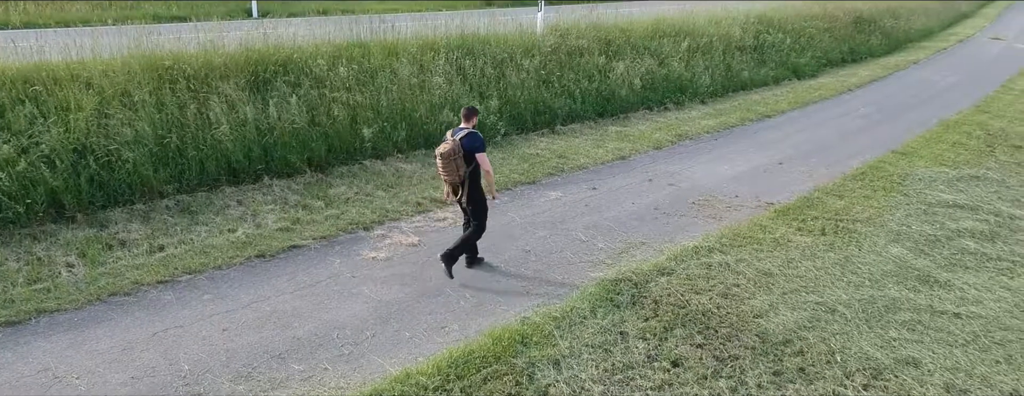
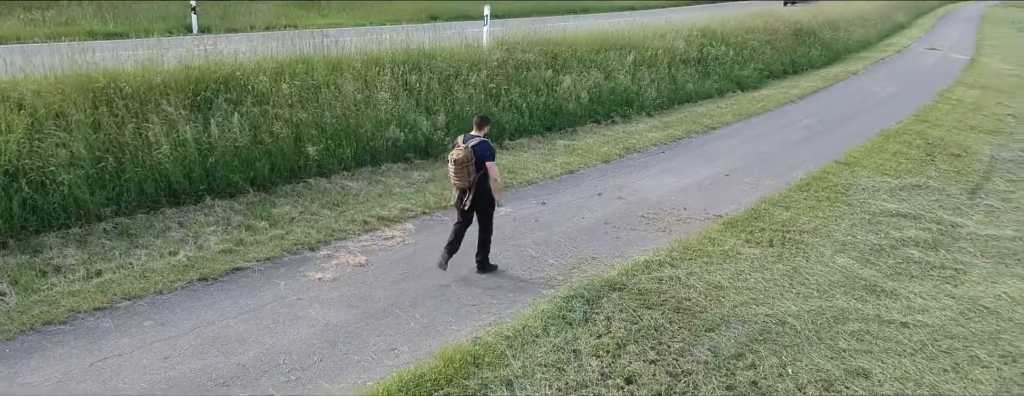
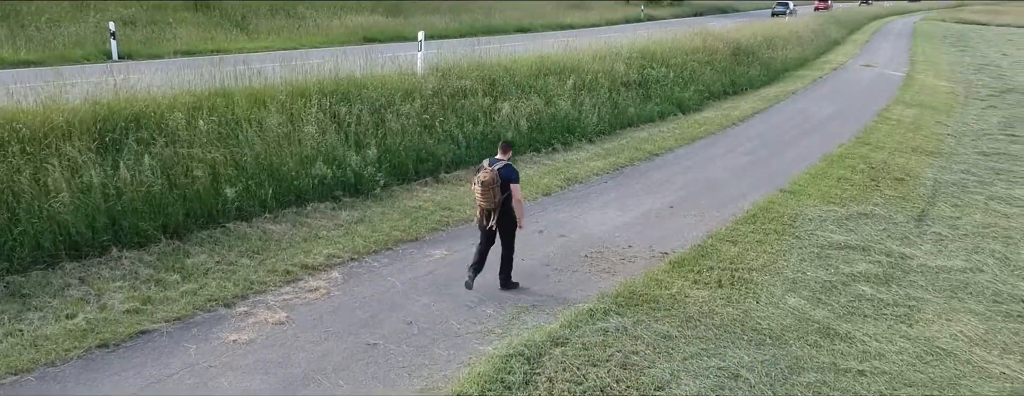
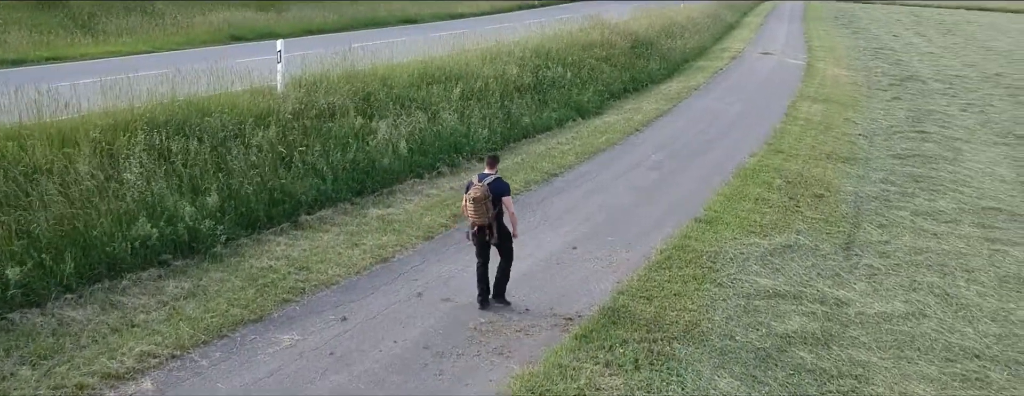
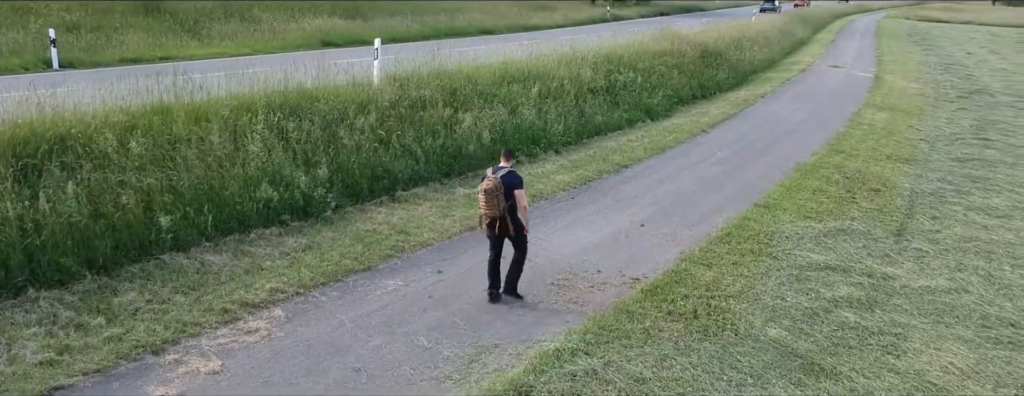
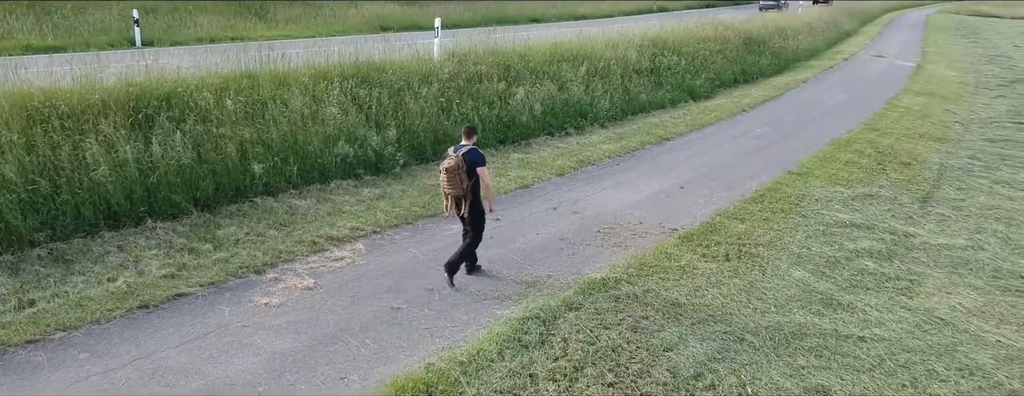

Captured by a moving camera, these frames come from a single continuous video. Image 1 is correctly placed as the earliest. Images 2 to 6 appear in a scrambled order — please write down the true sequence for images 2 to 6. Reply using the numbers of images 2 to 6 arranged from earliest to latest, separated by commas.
2, 6, 3, 5, 4
